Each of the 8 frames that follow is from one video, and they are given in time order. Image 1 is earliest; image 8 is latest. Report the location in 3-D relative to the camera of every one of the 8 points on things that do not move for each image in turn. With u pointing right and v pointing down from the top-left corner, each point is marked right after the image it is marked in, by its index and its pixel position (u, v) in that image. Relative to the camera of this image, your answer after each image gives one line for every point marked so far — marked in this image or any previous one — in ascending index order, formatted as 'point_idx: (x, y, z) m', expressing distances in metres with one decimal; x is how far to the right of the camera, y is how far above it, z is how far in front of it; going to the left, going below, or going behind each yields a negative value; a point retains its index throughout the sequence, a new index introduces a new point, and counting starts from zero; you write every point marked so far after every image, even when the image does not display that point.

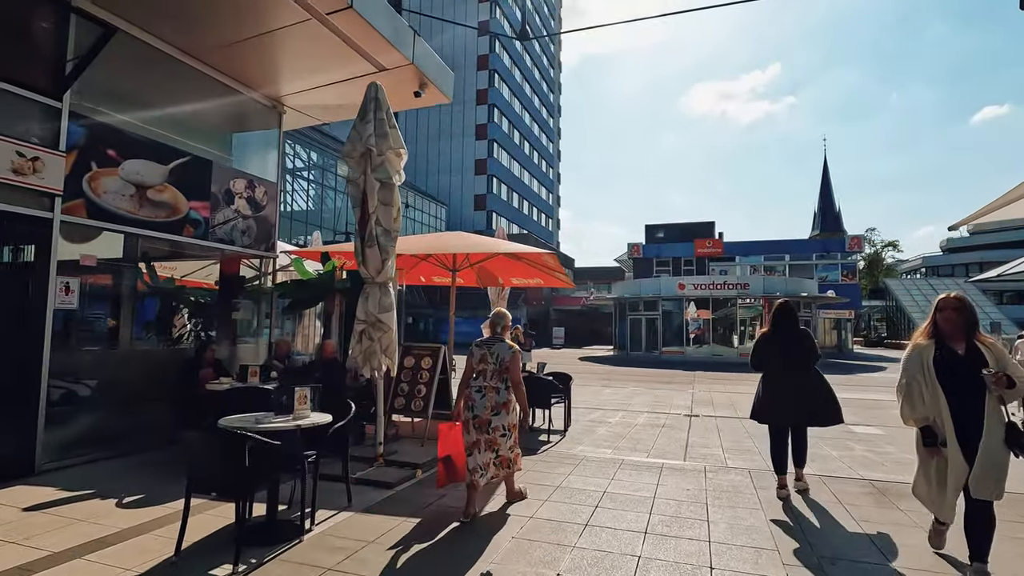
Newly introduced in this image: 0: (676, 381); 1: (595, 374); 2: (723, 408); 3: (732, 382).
0: (+5.3, -3.1, +17.5) m
1: (+2.9, -3.2, +19.6) m
2: (+4.7, -2.7, +11.9) m
3: (+7.1, -3.1, +17.2) m
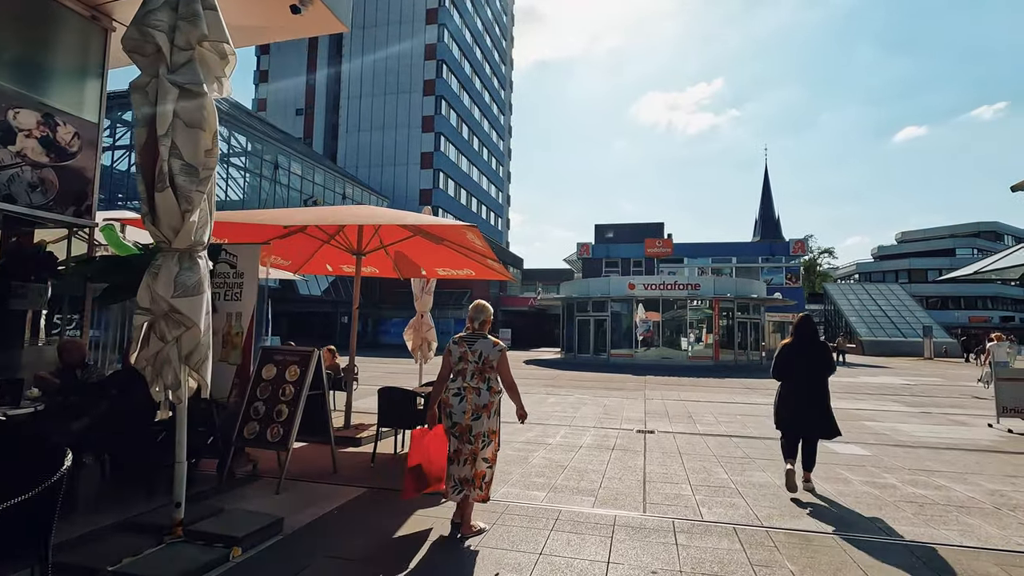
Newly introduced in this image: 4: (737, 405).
0: (+3.3, -3.0, +15.9) m
1: (+0.8, -3.1, +17.9) m
2: (+3.3, -2.6, +10.4) m
3: (+5.1, -3.0, +15.9) m
4: (+5.4, -2.8, +12.6) m
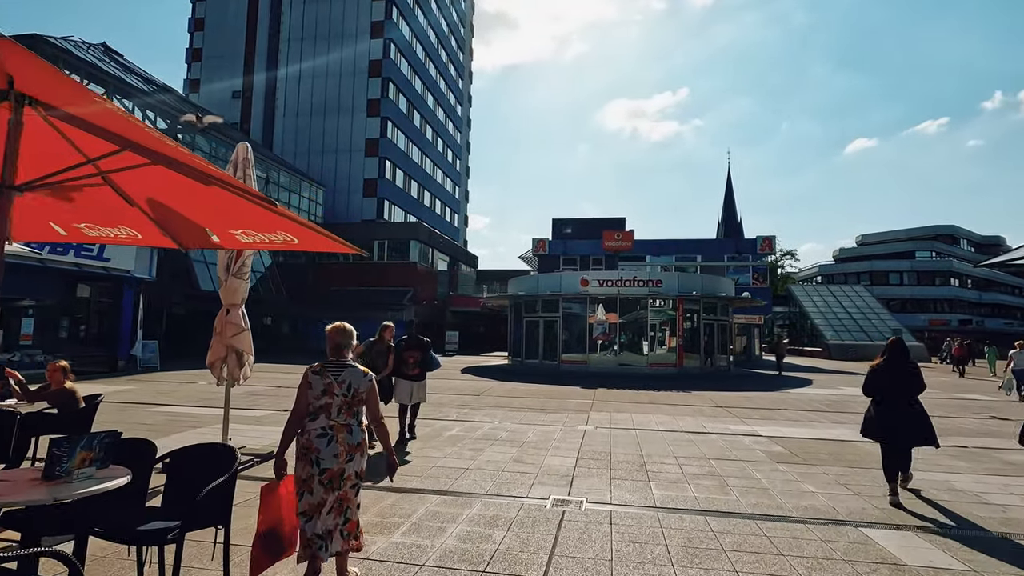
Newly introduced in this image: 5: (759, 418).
0: (+1.2, -2.8, +12.3) m
1: (-1.5, -2.9, +14.1) m
2: (+1.4, -2.3, +6.7) m
3: (+3.0, -2.8, +12.3) m
4: (+3.4, -2.6, +9.1) m
5: (+5.3, -2.8, +11.5) m
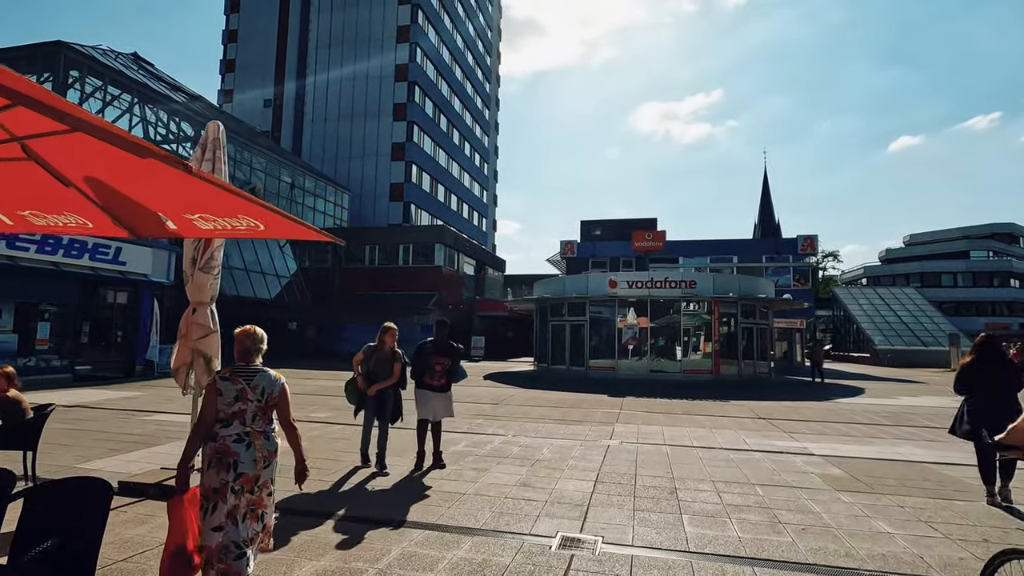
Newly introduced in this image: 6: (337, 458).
0: (+1.6, -2.8, +11.2) m
1: (-1.0, -2.9, +13.1) m
2: (+1.5, -2.3, +5.6) m
3: (+3.3, -2.8, +11.1) m
4: (+3.6, -2.5, +7.9) m
5: (+5.6, -2.7, +10.1) m
6: (-2.5, -2.4, +7.6) m
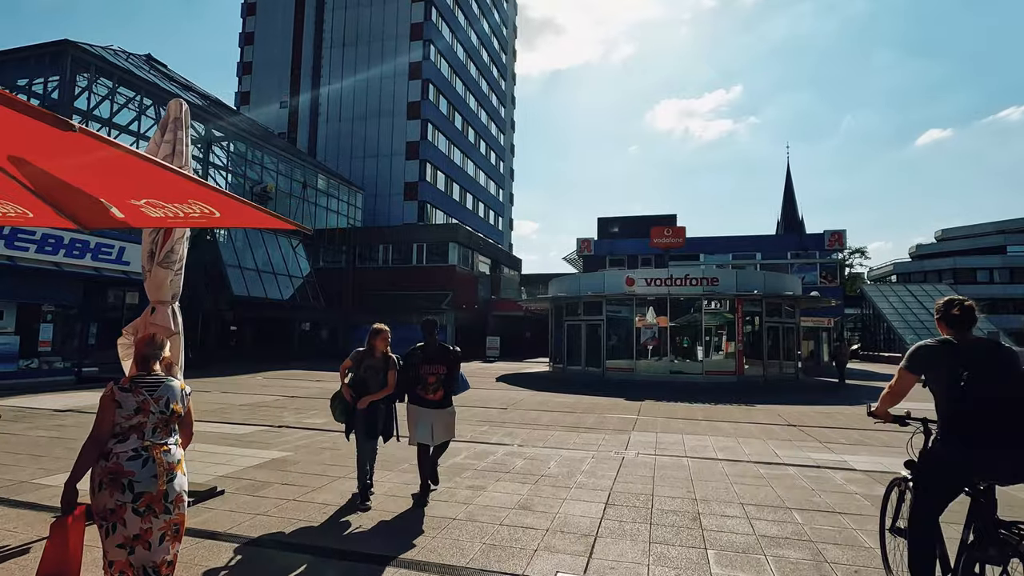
0: (+1.7, -2.7, +10.3) m
1: (-0.8, -2.8, +12.4) m
2: (+1.4, -2.2, +4.8) m
3: (+3.5, -2.7, +10.2) m
4: (+3.7, -2.4, +7.0) m
5: (+5.7, -2.7, +9.1) m
6: (-2.4, -2.3, +6.9) m
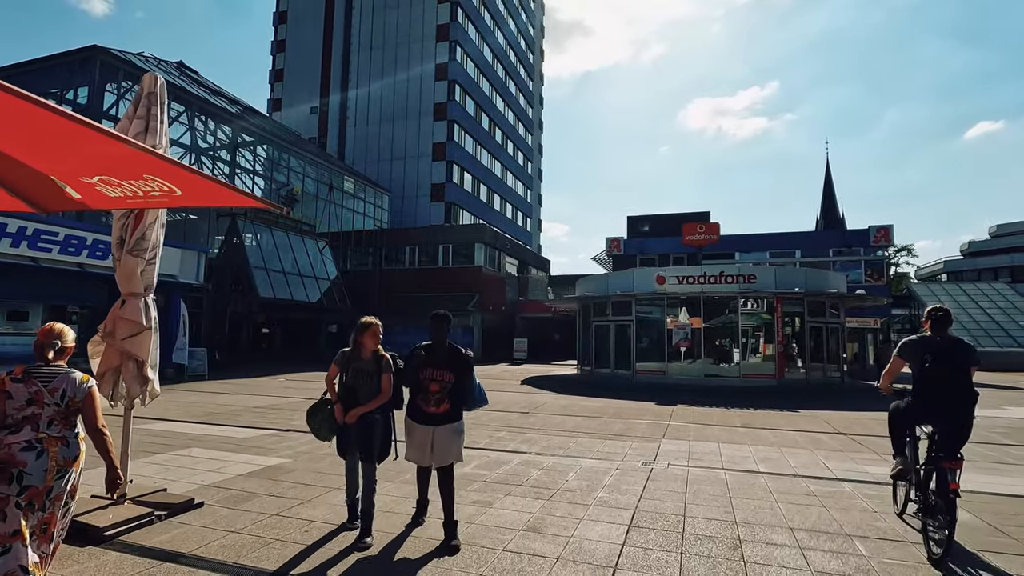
0: (+2.1, -2.6, +9.5) m
1: (-0.3, -2.8, +11.7) m
2: (+1.5, -2.1, +4.0) m
3: (+3.8, -2.6, +9.3) m
4: (+3.8, -2.3, +6.0) m
5: (+6.0, -2.5, +8.1) m
6: (-2.3, -2.3, +6.3) m
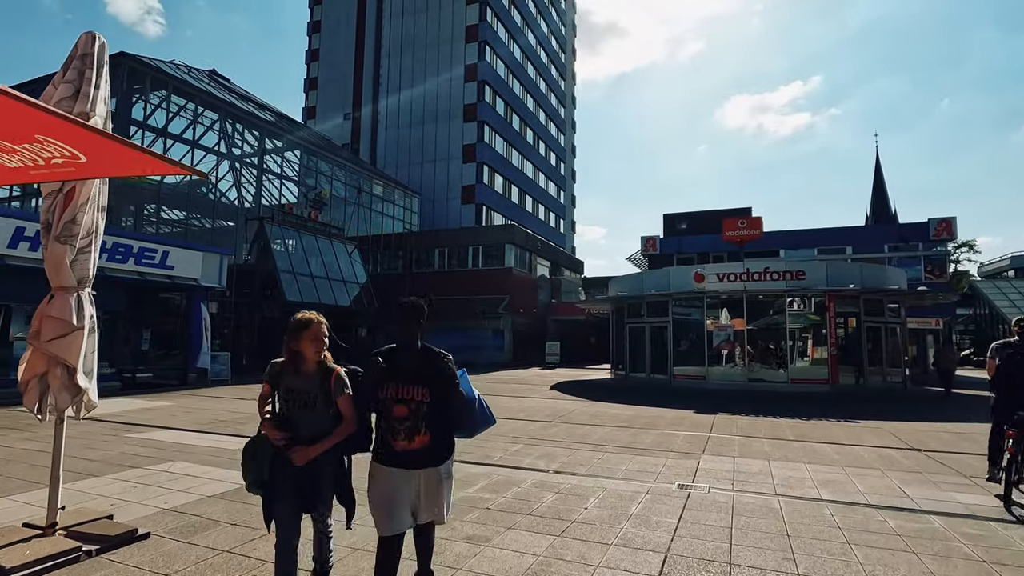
0: (+2.3, -2.5, +8.4) m
1: (+0.1, -2.7, +10.7) m
2: (+1.4, -2.0, +2.9) m
3: (+4.1, -2.5, +8.0) m
4: (+3.8, -2.2, +4.8) m
5: (+6.2, -2.4, +6.7) m
6: (-2.2, -2.2, +5.5) m
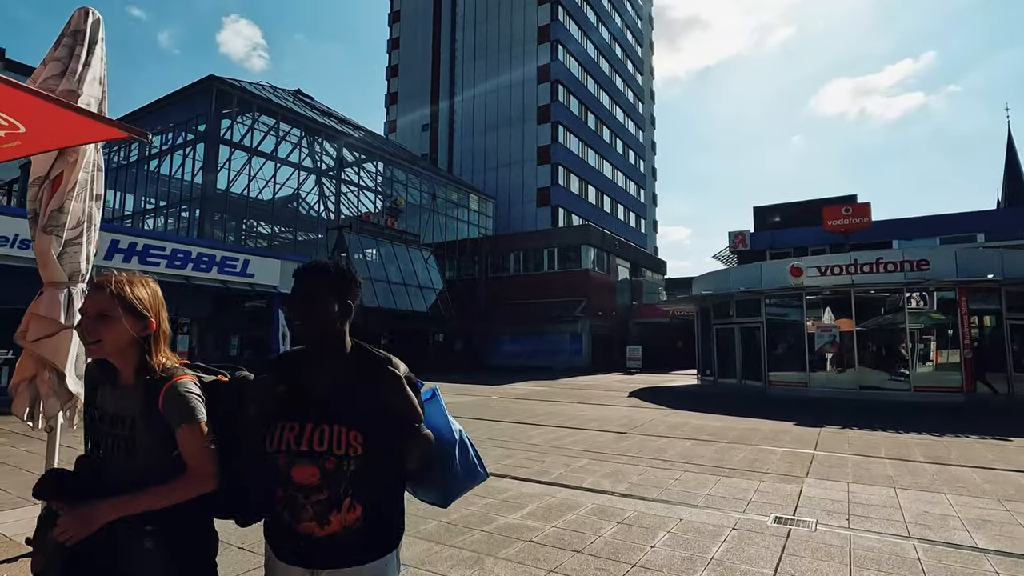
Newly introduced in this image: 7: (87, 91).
0: (+3.2, -2.4, +7.0) m
1: (+1.3, -2.7, +9.7) m
2: (+1.4, -1.8, +1.8) m
3: (+4.9, -2.3, +6.4) m
4: (+4.1, -2.0, +3.3) m
5: (+6.7, -2.2, +4.8) m
6: (-1.8, -2.1, +4.9) m
7: (-3.2, +1.5, +4.0) m
